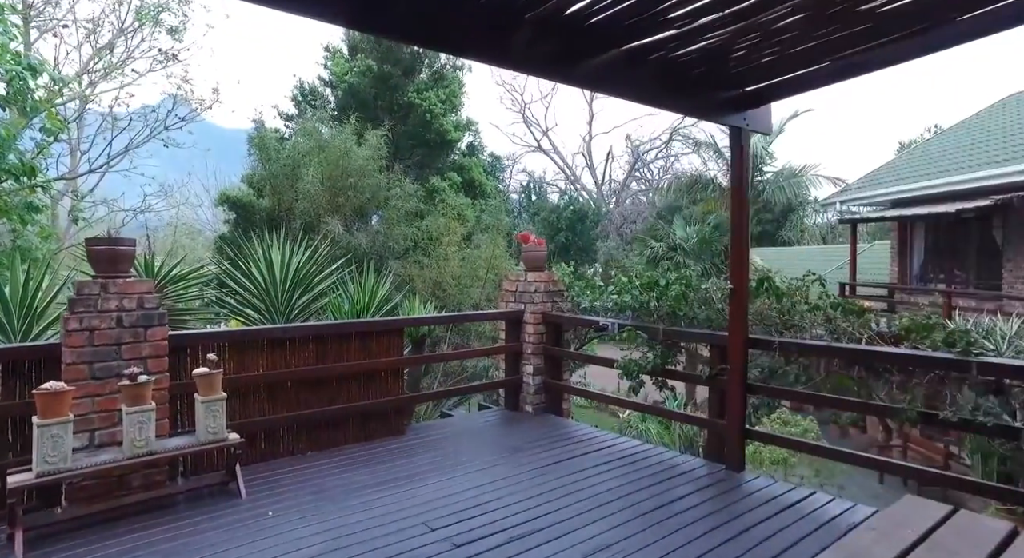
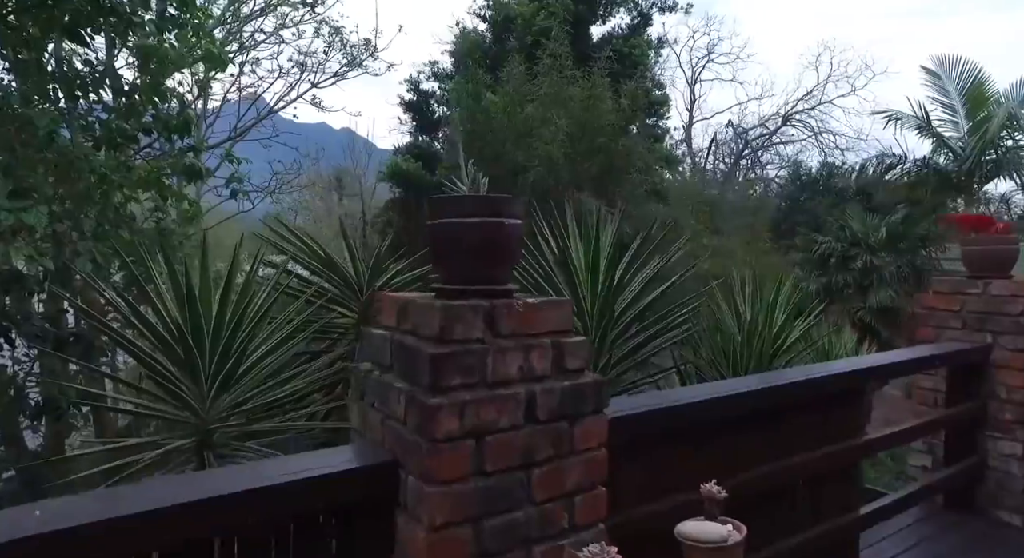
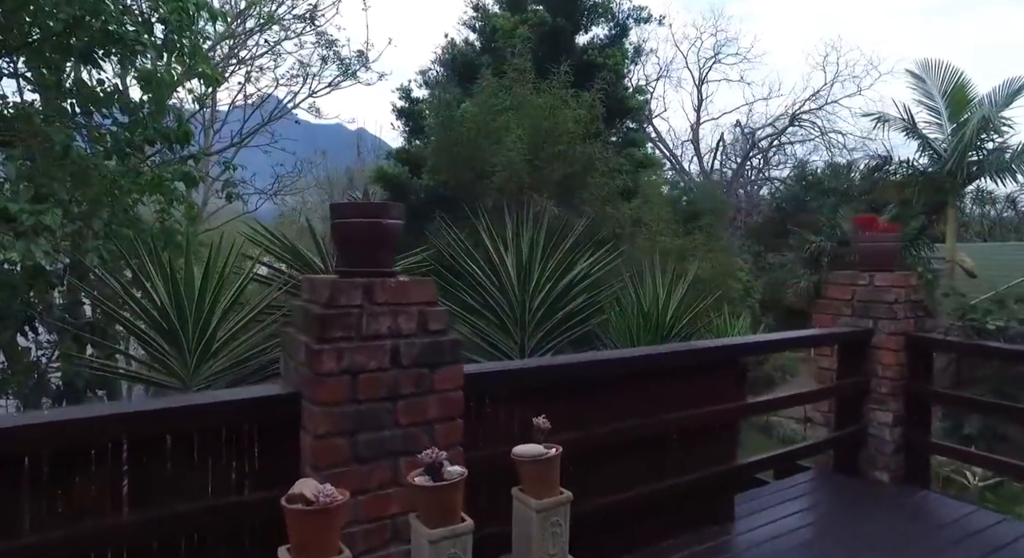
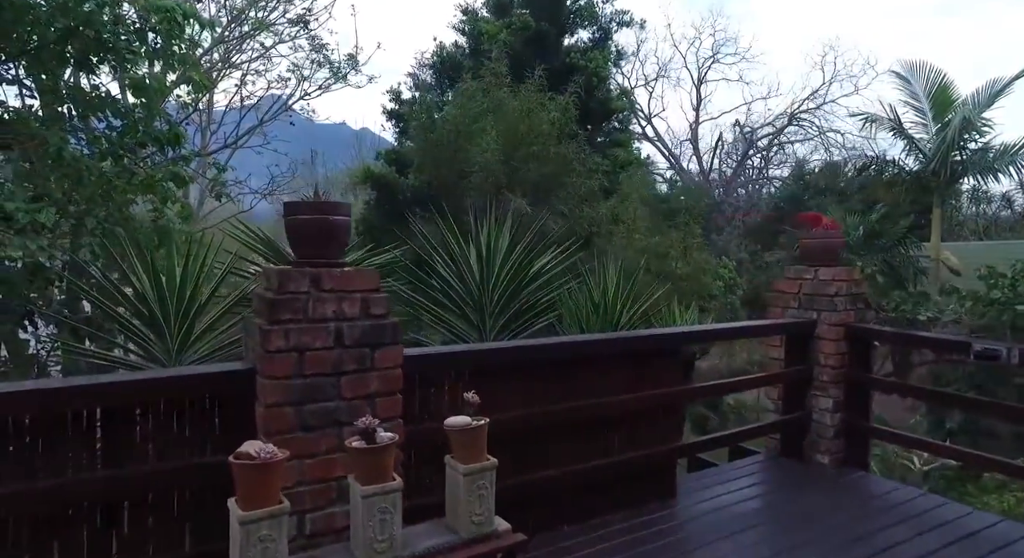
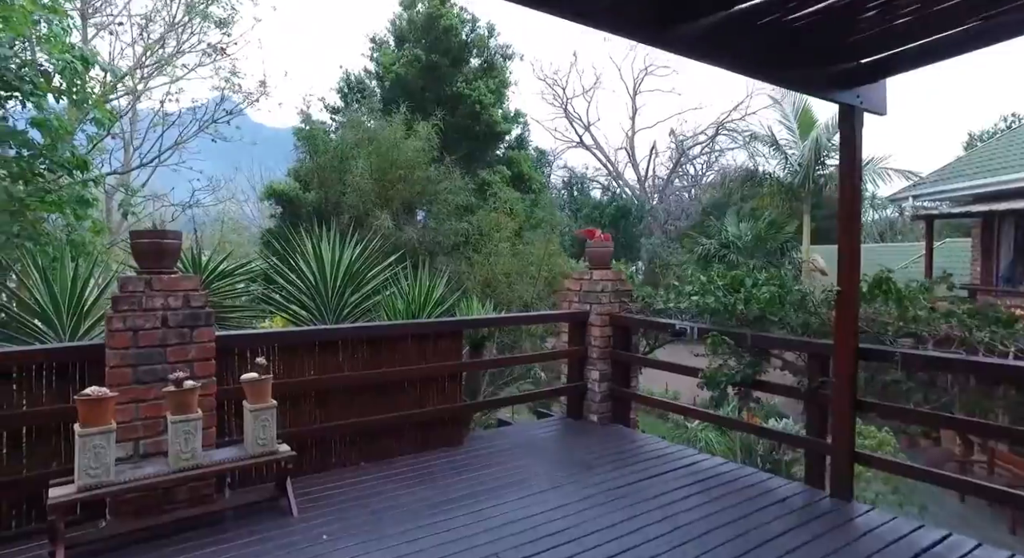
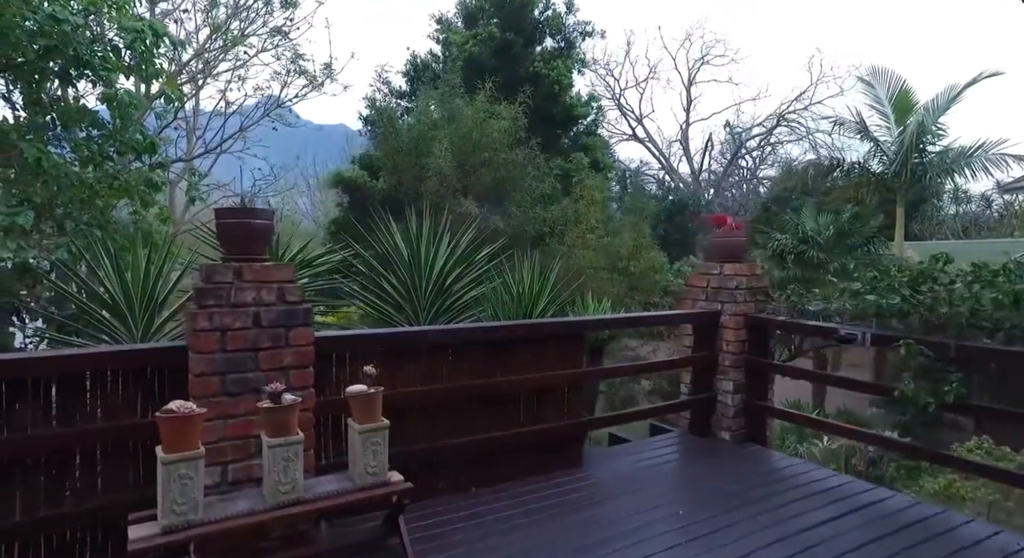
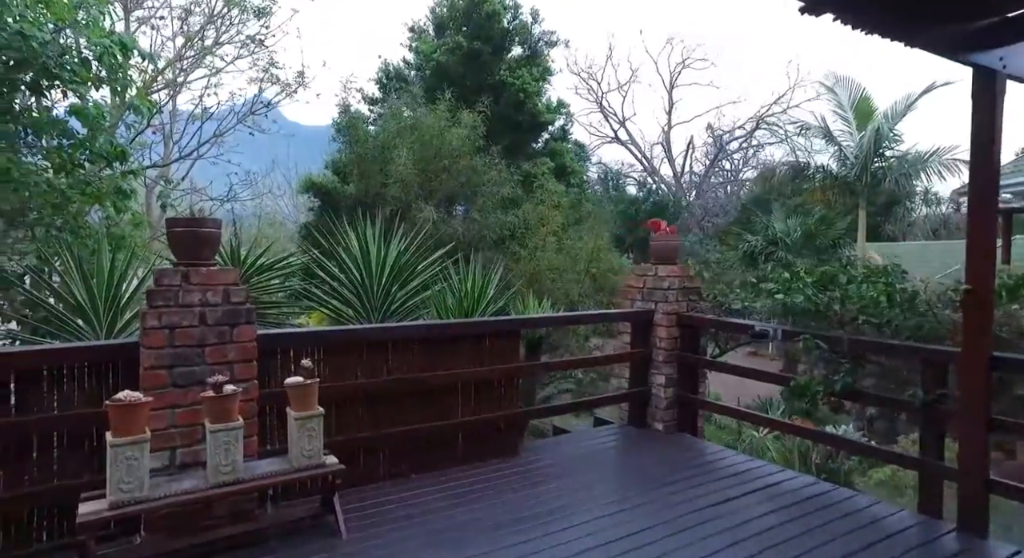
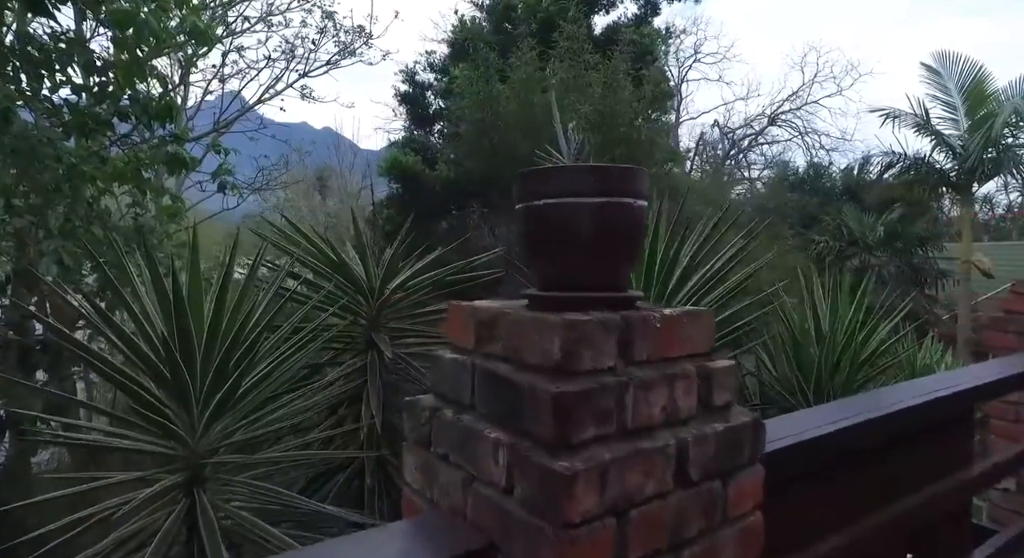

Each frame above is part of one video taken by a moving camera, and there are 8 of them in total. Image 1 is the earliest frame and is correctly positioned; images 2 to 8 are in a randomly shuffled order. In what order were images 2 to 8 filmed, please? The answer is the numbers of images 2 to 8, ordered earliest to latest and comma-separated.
5, 7, 6, 4, 3, 2, 8
